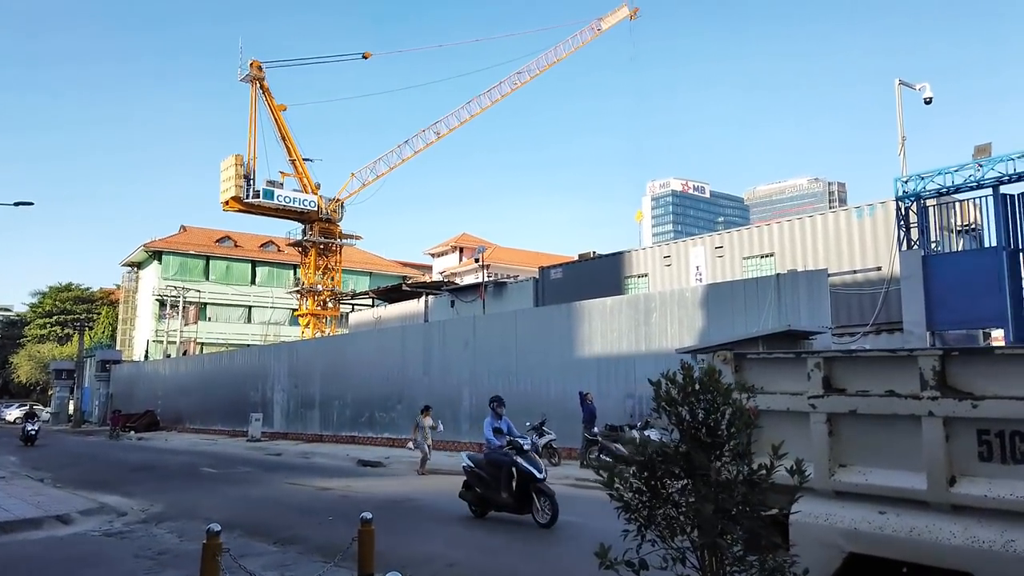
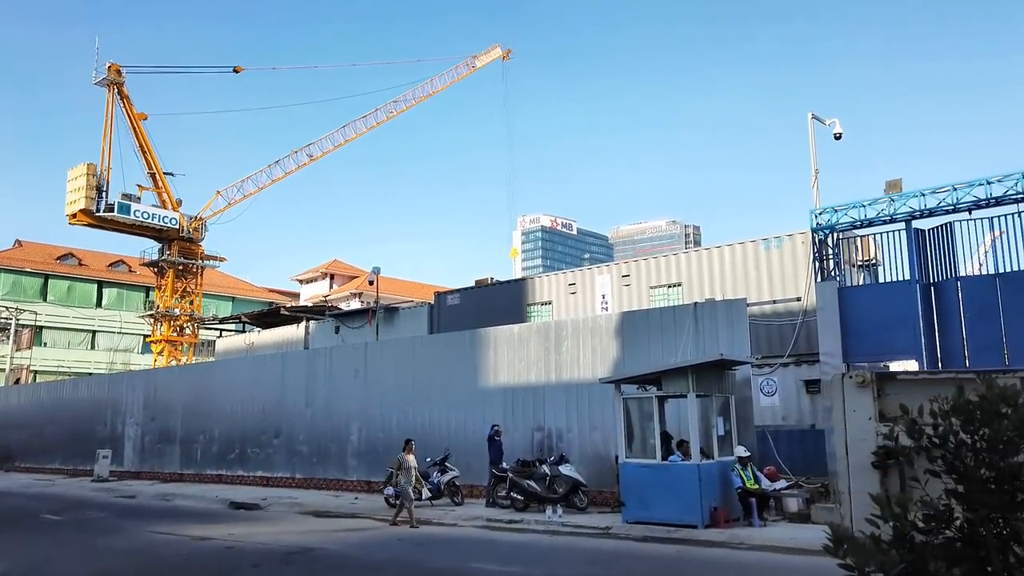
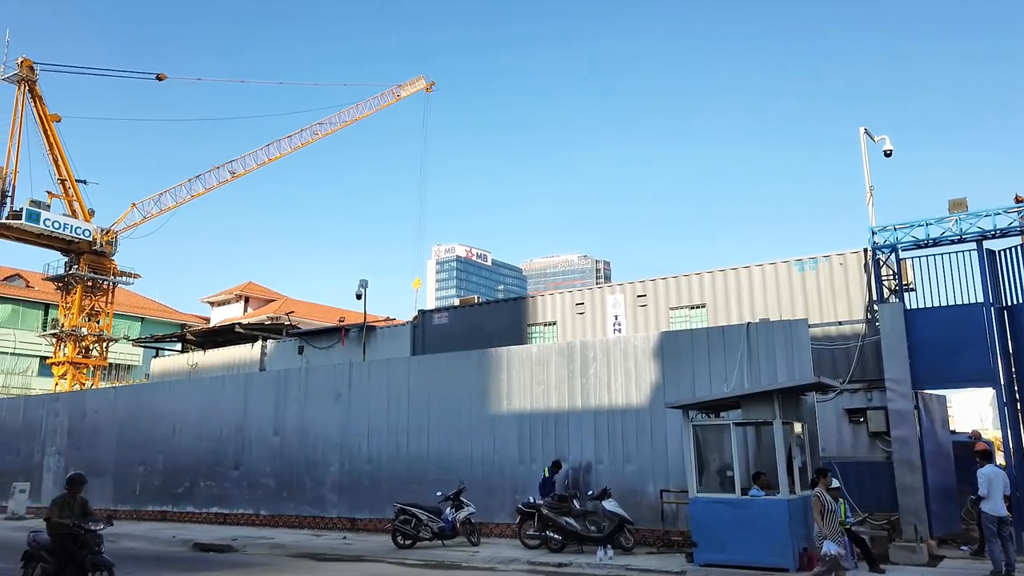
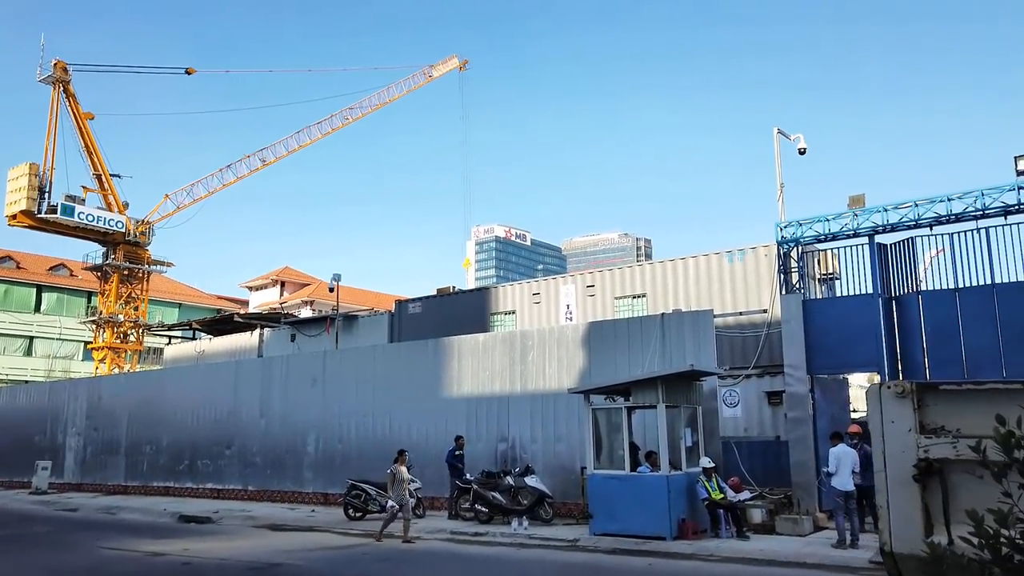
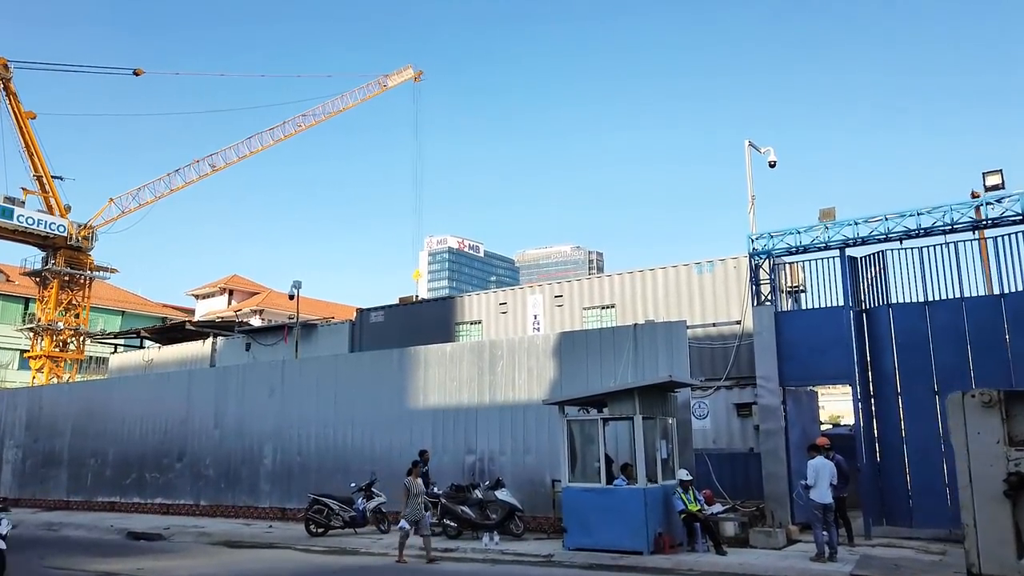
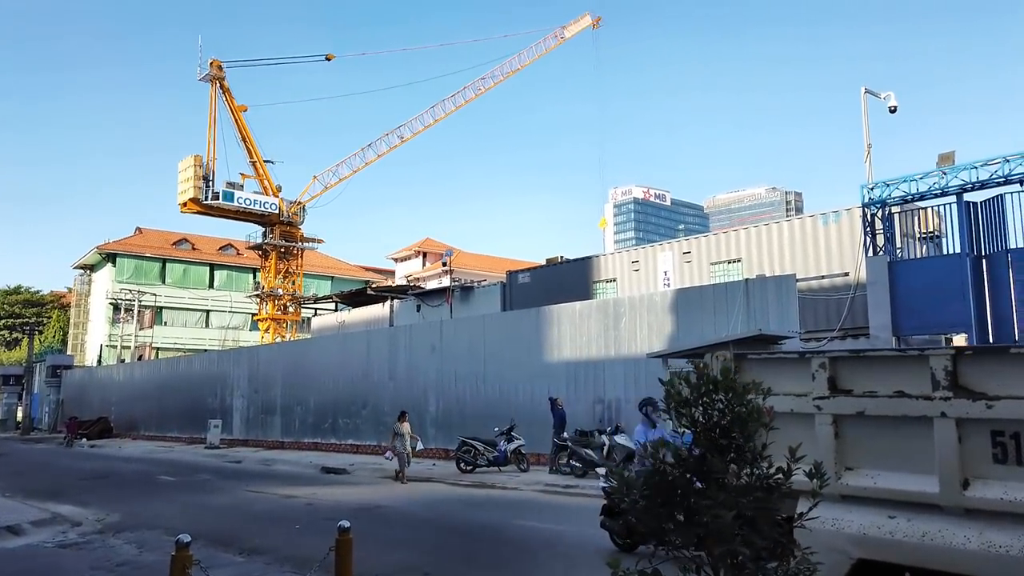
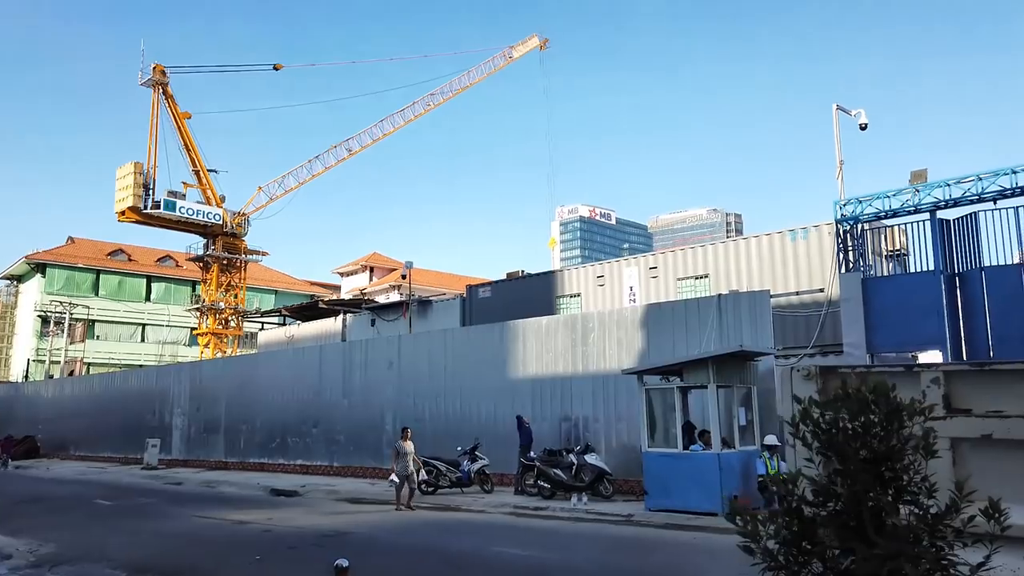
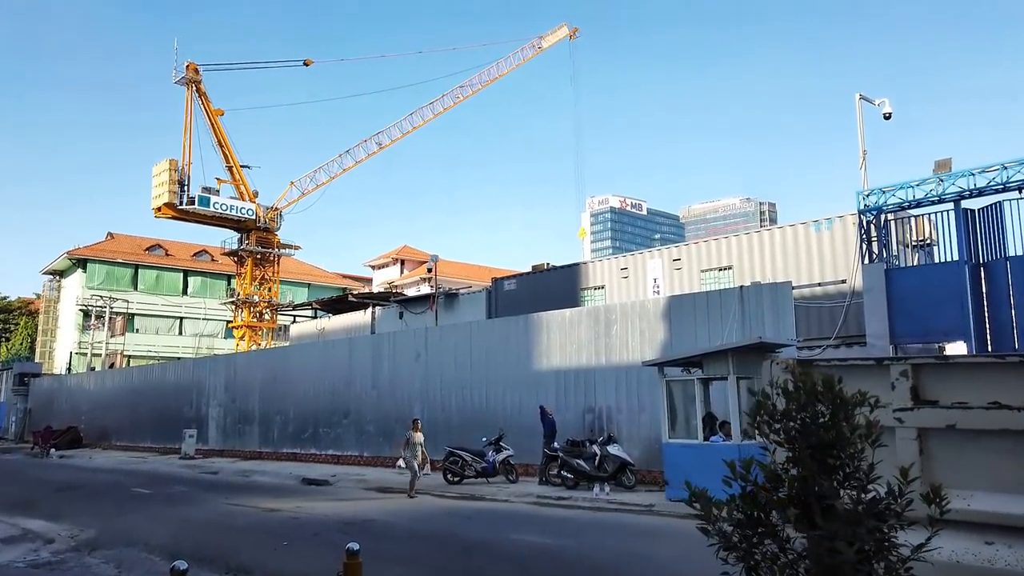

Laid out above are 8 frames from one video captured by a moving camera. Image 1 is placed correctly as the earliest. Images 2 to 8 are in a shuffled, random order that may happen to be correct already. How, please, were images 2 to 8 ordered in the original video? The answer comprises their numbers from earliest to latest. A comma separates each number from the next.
6, 8, 7, 2, 4, 5, 3
